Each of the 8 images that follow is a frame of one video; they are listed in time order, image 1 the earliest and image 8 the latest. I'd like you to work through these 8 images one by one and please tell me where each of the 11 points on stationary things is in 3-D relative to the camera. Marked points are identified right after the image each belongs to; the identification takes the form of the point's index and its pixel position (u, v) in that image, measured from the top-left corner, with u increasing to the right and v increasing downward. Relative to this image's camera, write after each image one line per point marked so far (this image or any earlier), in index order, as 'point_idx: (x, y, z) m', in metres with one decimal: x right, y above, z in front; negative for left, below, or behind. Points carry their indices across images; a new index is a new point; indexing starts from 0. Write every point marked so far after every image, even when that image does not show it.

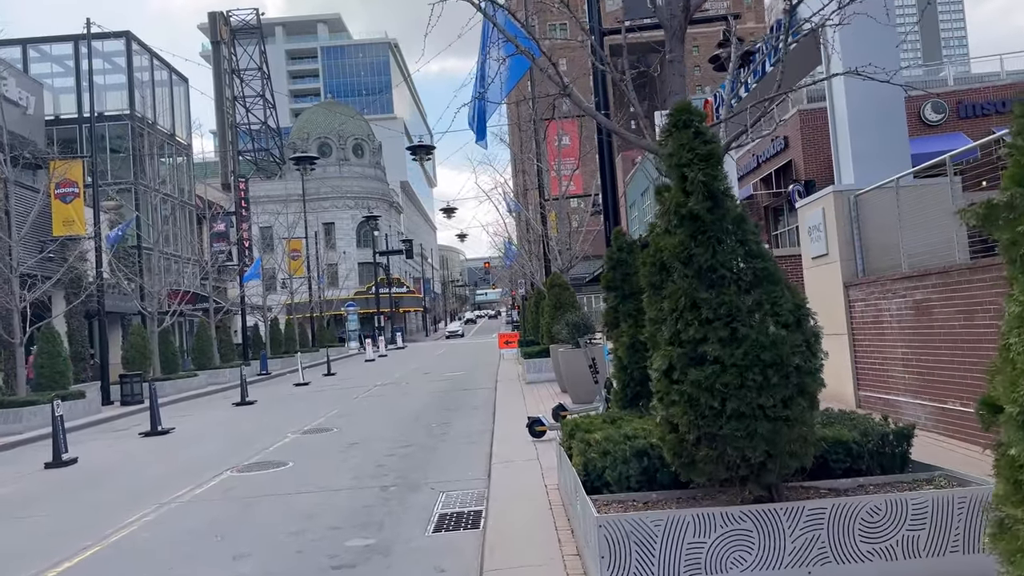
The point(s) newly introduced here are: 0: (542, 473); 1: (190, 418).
0: (+0.3, -1.9, +8.2) m
1: (-7.7, -3.1, +18.9) m
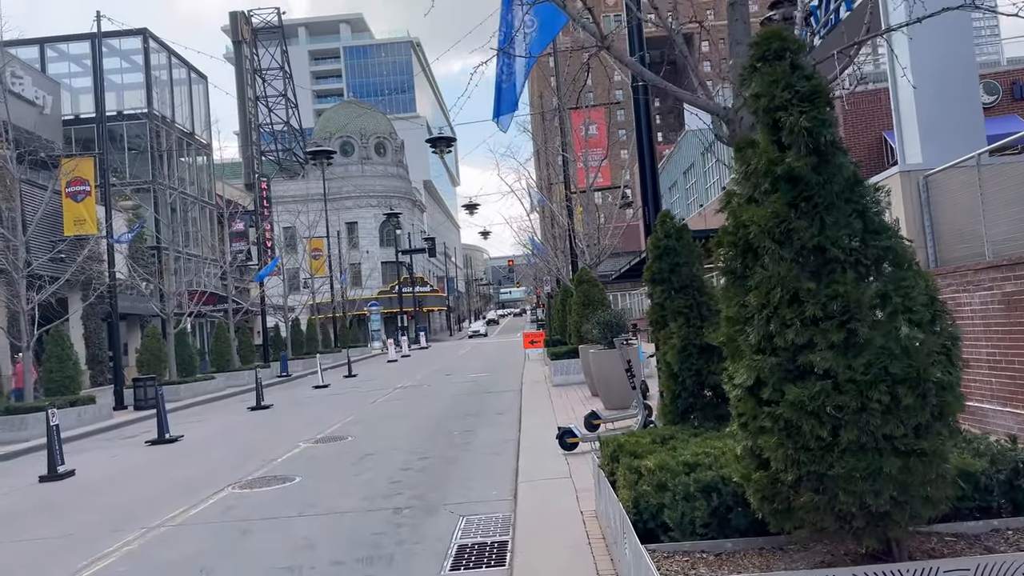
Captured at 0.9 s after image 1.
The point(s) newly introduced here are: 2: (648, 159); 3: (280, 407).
0: (+0.6, -1.9, +7.1) m
1: (-7.1, -3.1, +18.1) m
2: (+1.4, +1.3, +8.1) m
3: (-5.8, -3.0, +19.9) m
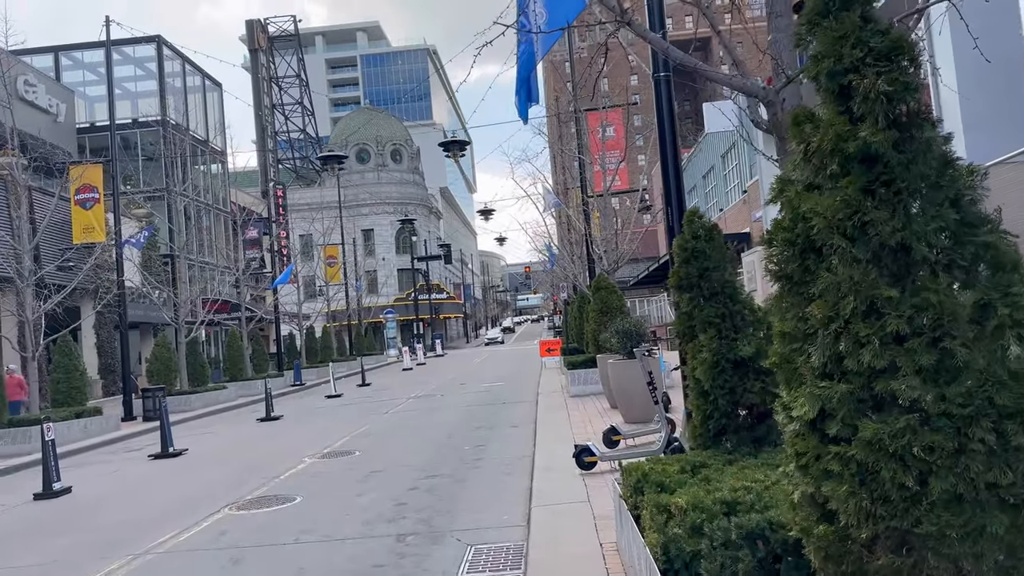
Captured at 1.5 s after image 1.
0: (+0.7, -1.9, +6.5) m
1: (-6.7, -3.3, +17.7) m
2: (+1.5, +1.3, +7.5) m
3: (-5.4, -3.2, +19.4) m
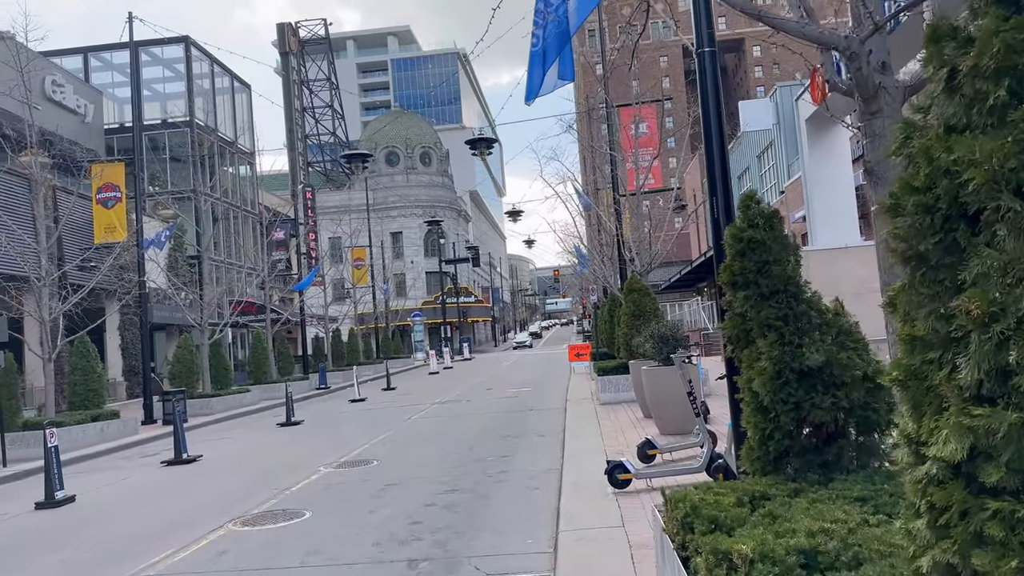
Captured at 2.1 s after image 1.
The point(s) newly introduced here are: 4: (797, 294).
0: (+0.9, -1.9, +5.7) m
1: (-6.2, -3.3, +17.2) m
2: (+1.7, +1.3, +6.8) m
3: (-4.8, -3.2, +18.8) m
4: (+1.6, 0.0, +4.5) m
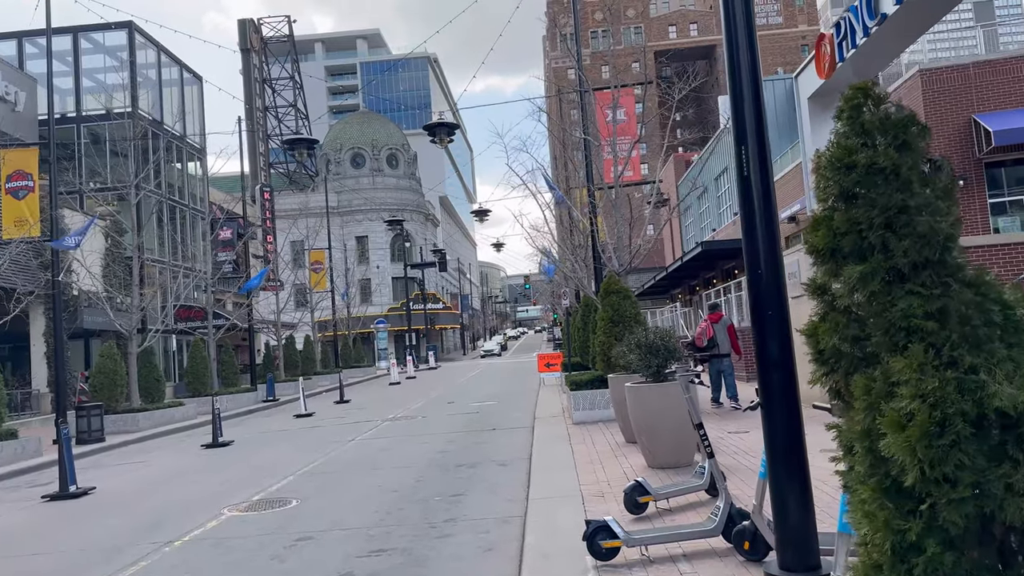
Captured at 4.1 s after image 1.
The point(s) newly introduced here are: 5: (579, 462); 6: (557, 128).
0: (+0.5, -1.8, +3.6) m
1: (-6.9, -3.3, +14.8) m
2: (+1.4, +1.3, +4.7) m
3: (-5.6, -3.2, +16.5) m
4: (+1.3, +0.1, +2.4) m
5: (+0.8, -2.1, +9.6) m
6: (+1.1, +4.0, +19.6) m
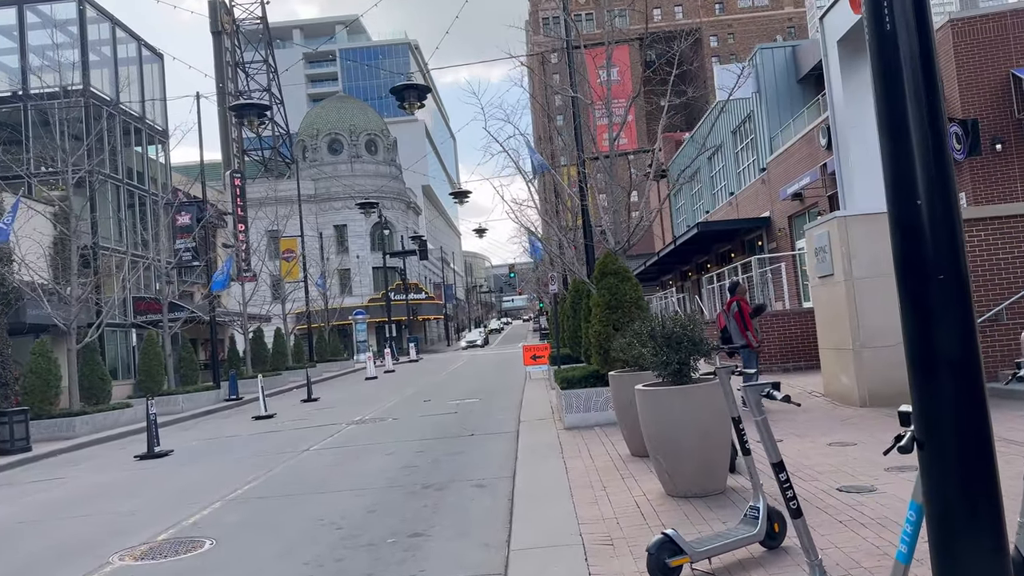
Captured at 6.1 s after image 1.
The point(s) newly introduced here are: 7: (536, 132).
0: (+0.4, -1.7, +1.5) m
1: (-7.2, -3.1, +12.6) m
2: (+1.2, +1.5, +2.6) m
3: (-5.9, -3.0, +14.3) m
4: (+1.2, +0.2, +0.3) m
5: (+0.6, -1.9, +7.6) m
6: (+0.7, +4.3, +17.5) m
7: (+0.6, +3.9, +20.0) m
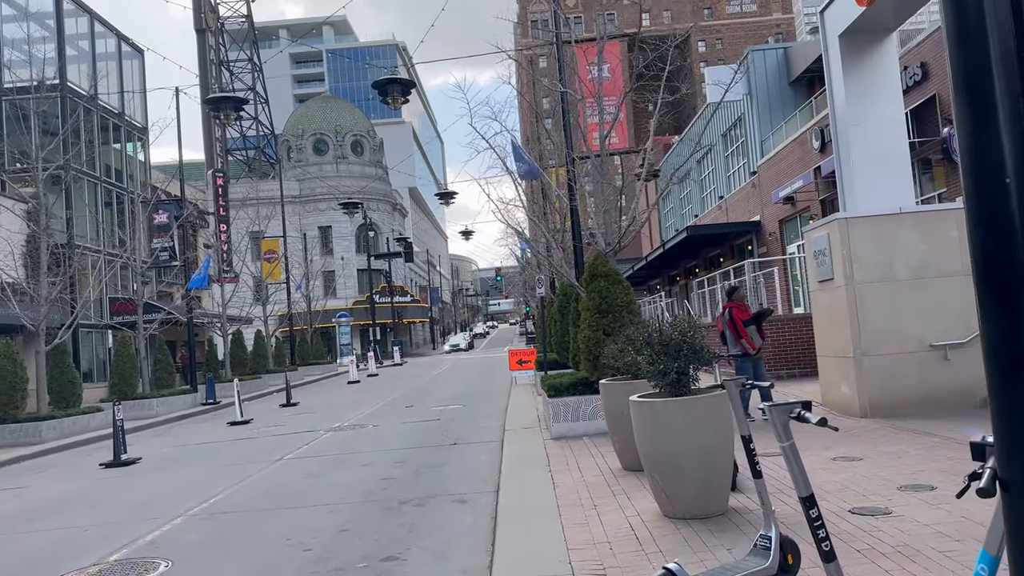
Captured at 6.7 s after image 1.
0: (+0.4, -1.7, +1.0) m
1: (-7.4, -3.1, +11.9) m
2: (+1.2, +1.5, +2.1) m
3: (-6.2, -3.0, +13.7) m
4: (+1.2, +0.2, -0.2) m
5: (+0.5, -1.9, +7.0) m
6: (+0.4, +4.3, +17.0) m
7: (+0.3, +3.9, +19.5) m
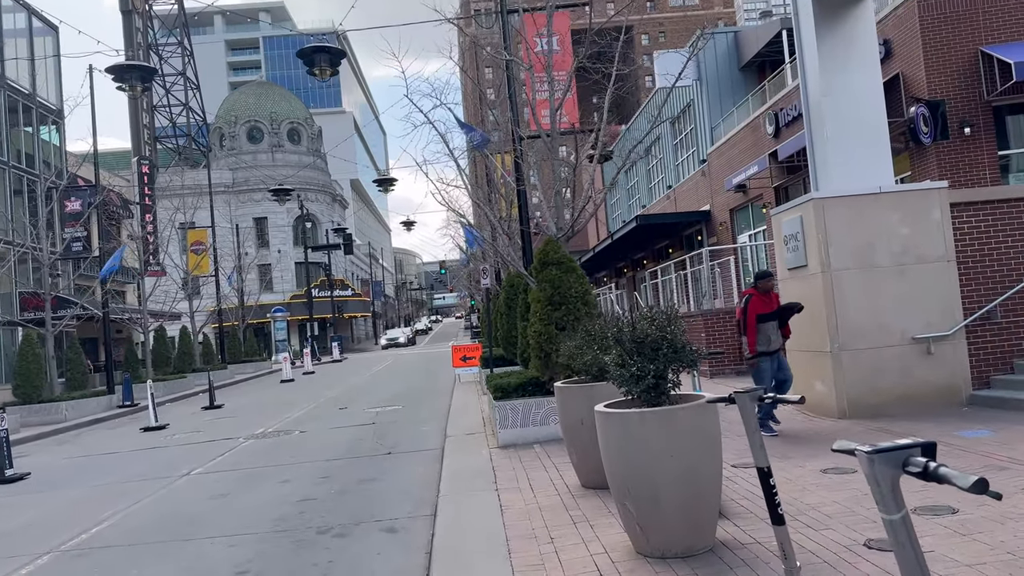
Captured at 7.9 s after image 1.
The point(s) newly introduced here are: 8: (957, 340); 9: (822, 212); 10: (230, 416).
0: (+0.4, -1.6, -0.2) m
1: (-8.2, -3.0, +10.2) m
2: (+1.1, +1.6, +0.9) m
3: (-7.1, -2.8, +12.0) m
4: (+1.3, +0.3, -1.4) m
5: (0.0, -1.8, +5.8) m
6: (-0.8, +4.5, +15.7) m
7: (-1.0, +4.1, +18.2) m
8: (+5.1, -0.6, +9.2) m
9: (+3.6, +0.9, +9.3) m
10: (-6.4, -2.9, +18.1) m
